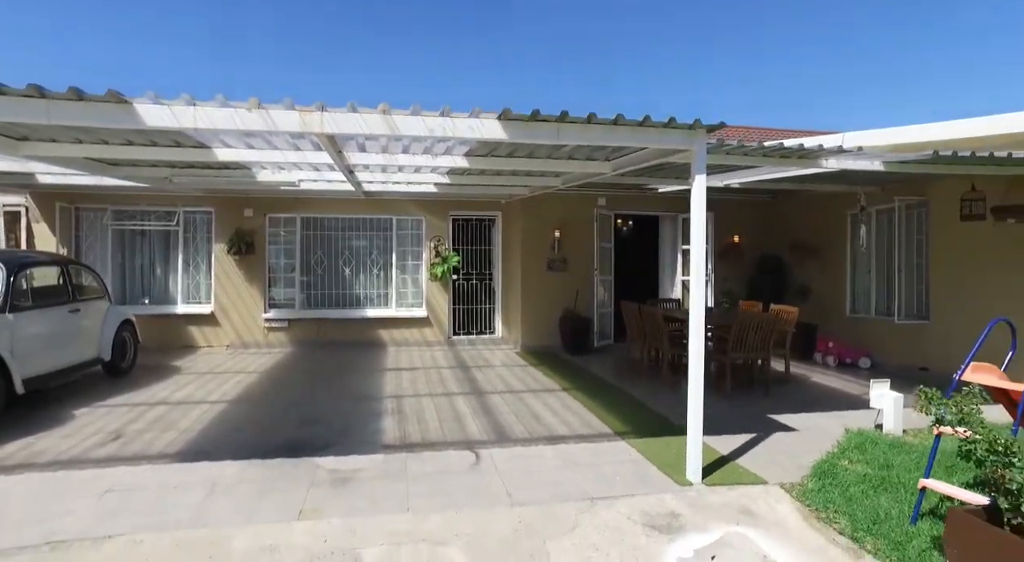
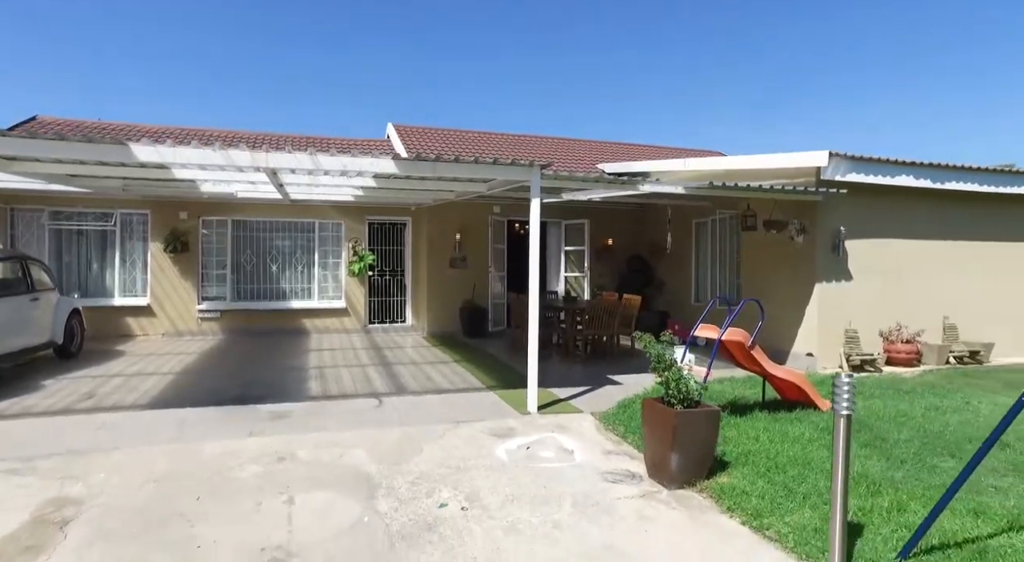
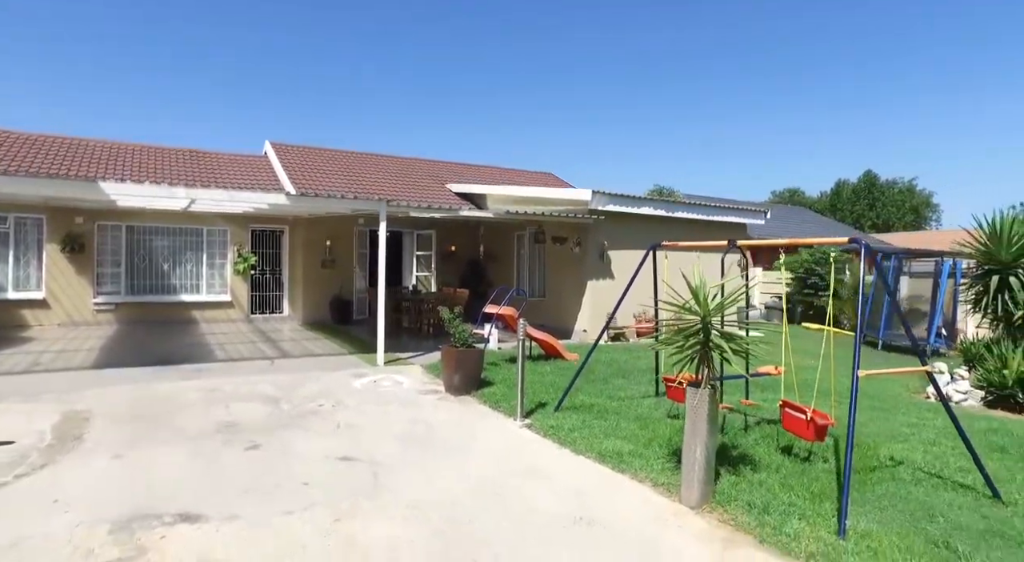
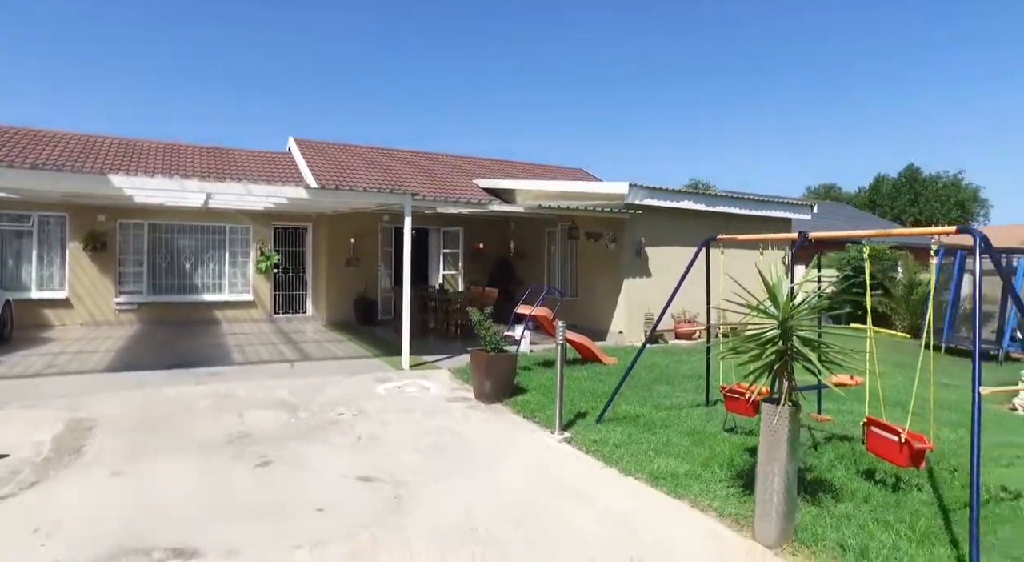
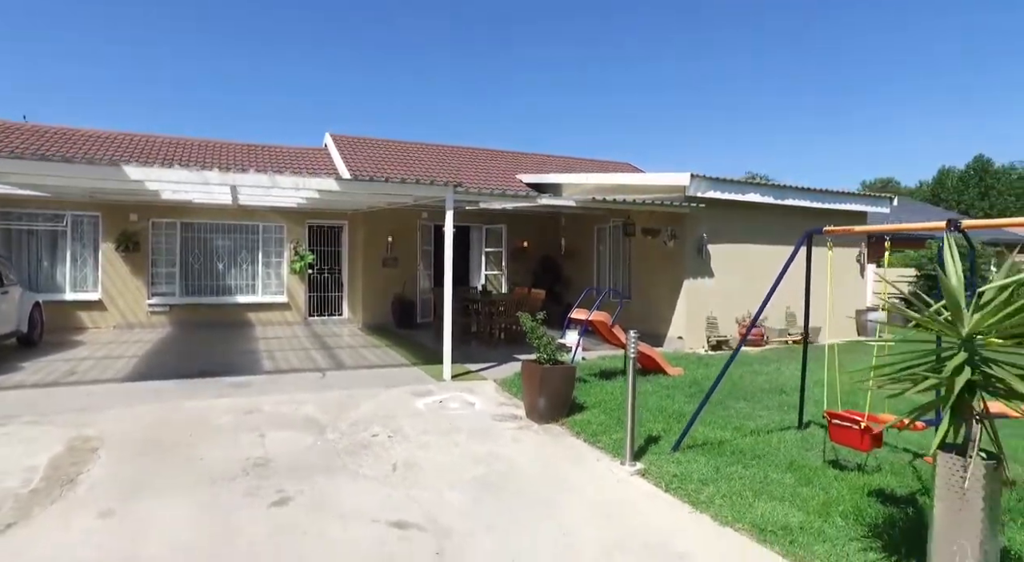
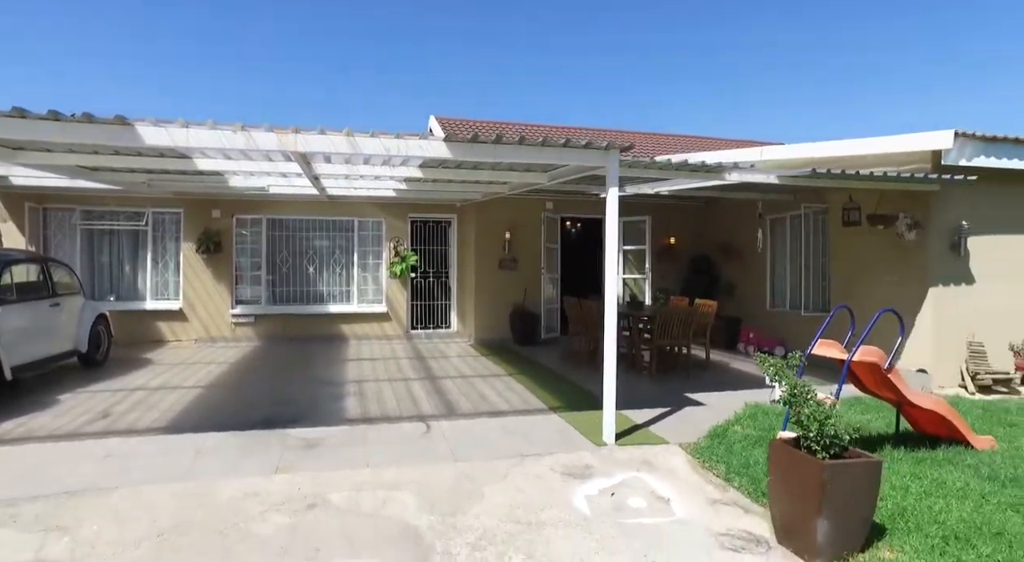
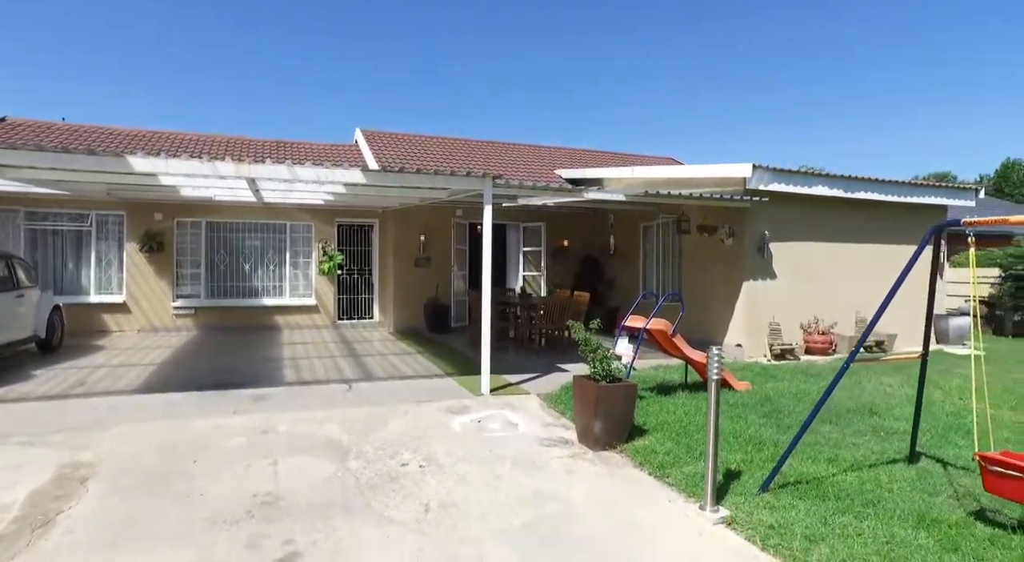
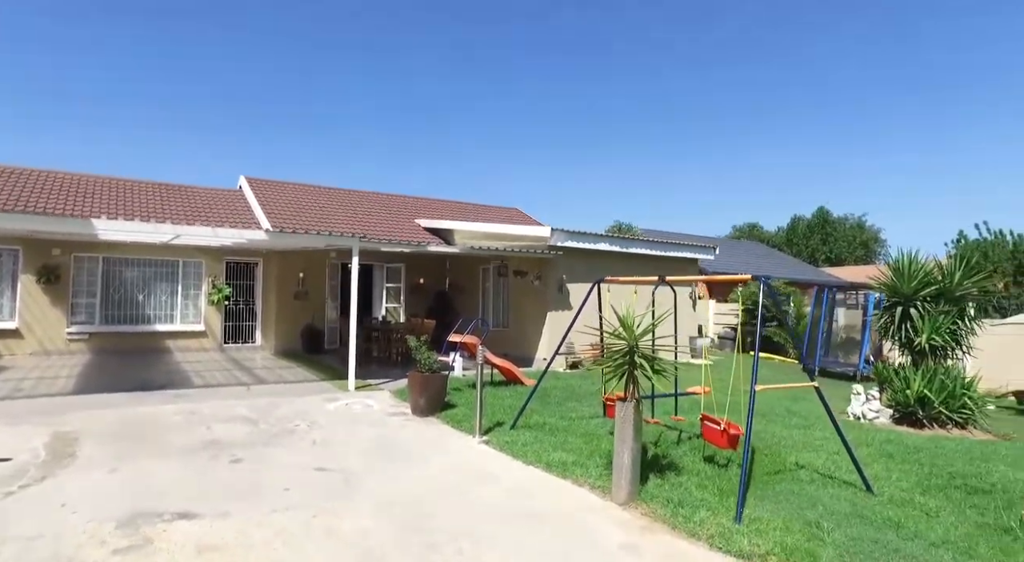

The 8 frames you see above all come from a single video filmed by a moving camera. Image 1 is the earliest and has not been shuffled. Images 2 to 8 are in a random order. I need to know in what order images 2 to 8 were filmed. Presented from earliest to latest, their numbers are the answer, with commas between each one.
6, 2, 7, 5, 4, 3, 8
